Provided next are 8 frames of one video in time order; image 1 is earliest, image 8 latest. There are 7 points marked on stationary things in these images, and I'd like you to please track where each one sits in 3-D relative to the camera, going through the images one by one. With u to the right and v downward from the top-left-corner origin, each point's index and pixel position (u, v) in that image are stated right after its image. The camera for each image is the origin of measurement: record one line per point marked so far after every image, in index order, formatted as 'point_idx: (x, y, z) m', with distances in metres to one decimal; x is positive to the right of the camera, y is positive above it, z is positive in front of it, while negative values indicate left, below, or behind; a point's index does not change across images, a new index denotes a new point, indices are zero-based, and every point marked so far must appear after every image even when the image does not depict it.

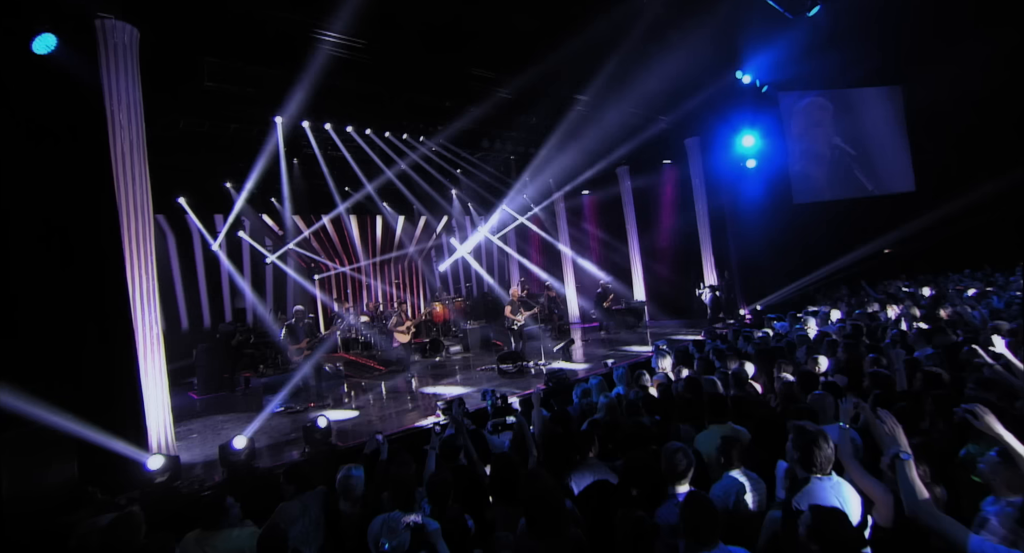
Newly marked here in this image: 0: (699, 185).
0: (+4.8, +2.3, +13.9) m
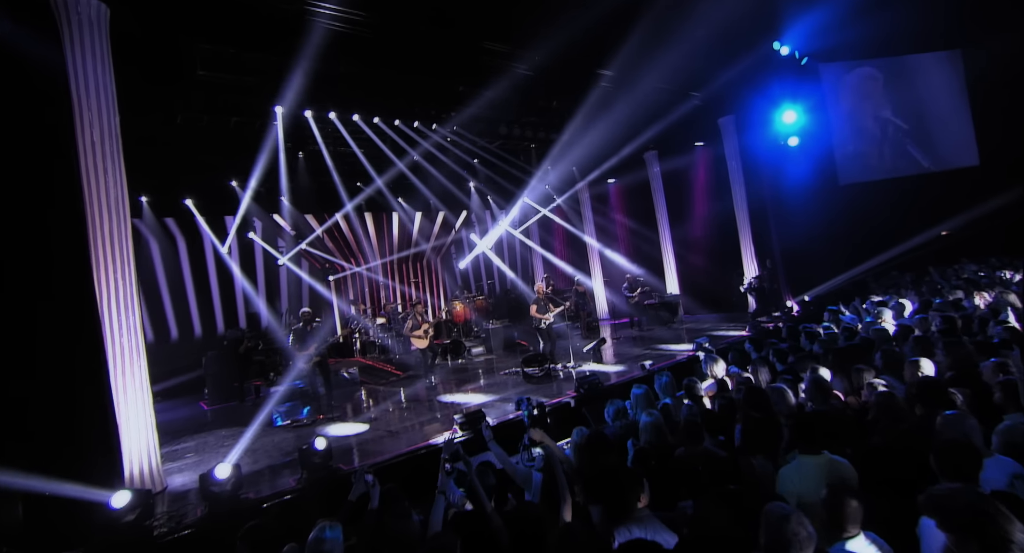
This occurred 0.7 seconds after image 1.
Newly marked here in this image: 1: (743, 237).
0: (+5.4, +2.5, +12.8) m
1: (+5.5, +0.9, +12.5) m
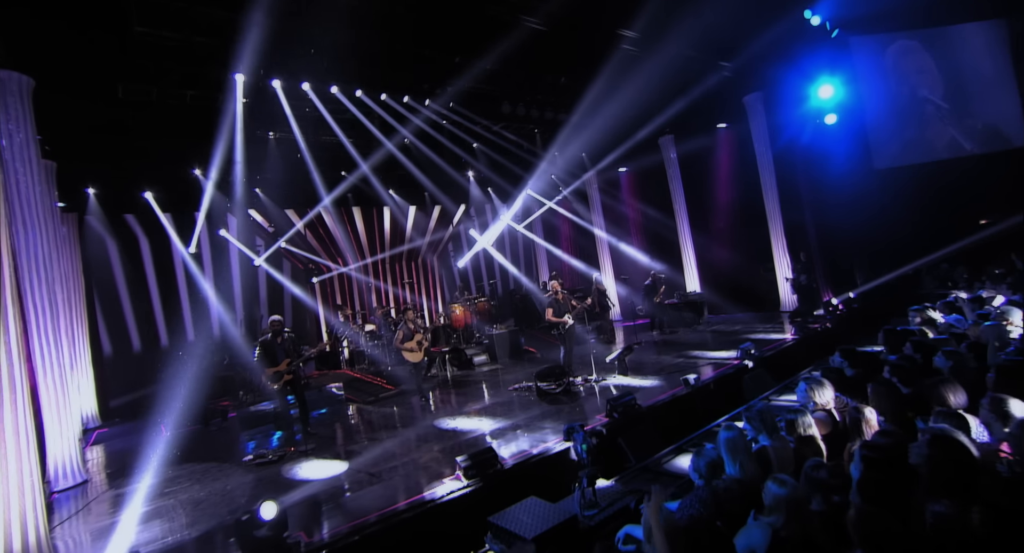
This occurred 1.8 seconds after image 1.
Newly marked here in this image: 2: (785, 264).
0: (+5.4, +2.6, +11.4) m
1: (+5.6, +1.0, +11.1) m
2: (+5.7, +0.2, +11.0) m
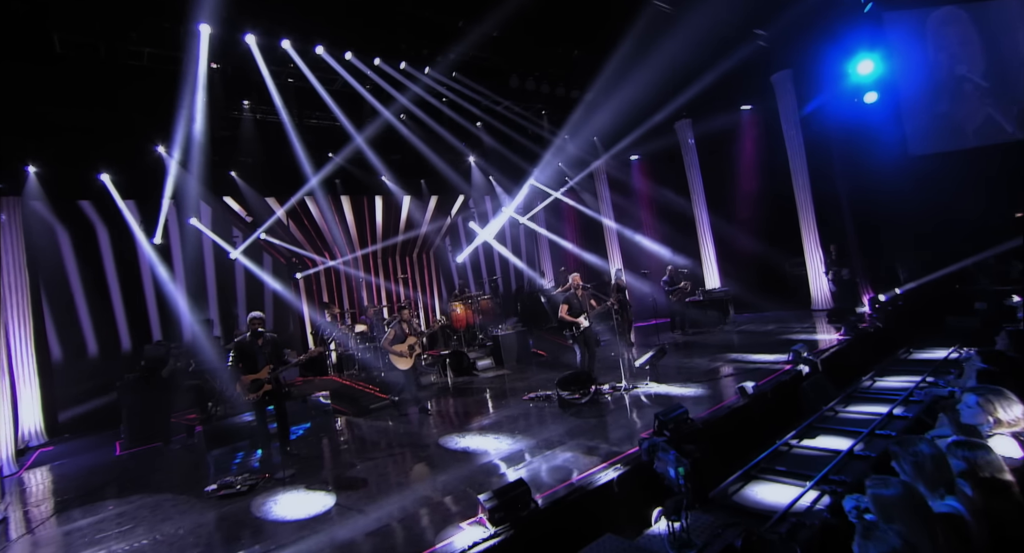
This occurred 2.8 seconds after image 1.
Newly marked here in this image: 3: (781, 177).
0: (+5.6, +2.7, +10.4) m
1: (+5.7, +1.1, +10.1) m
2: (+5.8, +0.3, +10.0) m
3: (+5.4, +2.0, +10.9) m
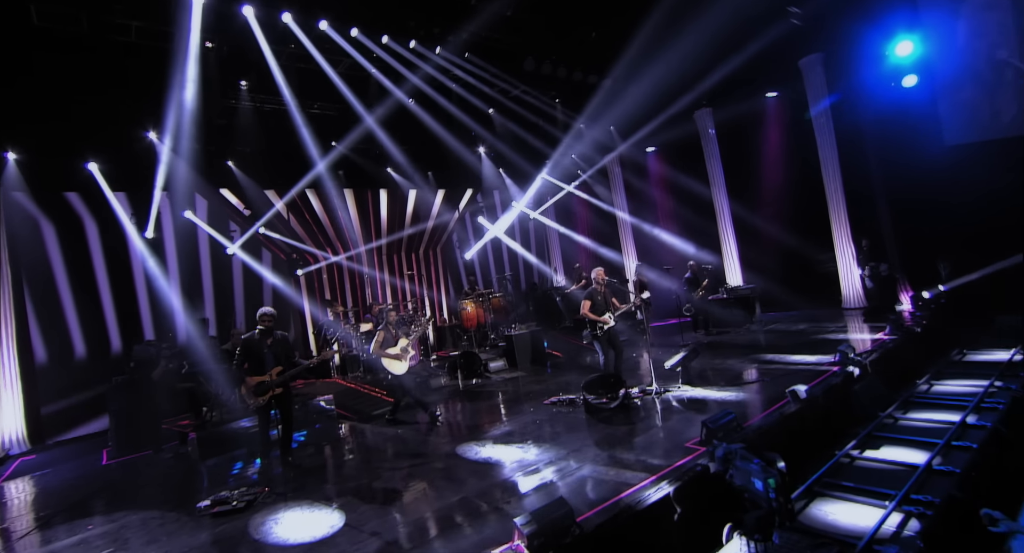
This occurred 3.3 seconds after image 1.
0: (+5.8, +2.8, +9.9) m
1: (+5.9, +1.2, +9.6) m
2: (+6.0, +0.3, +9.4) m
3: (+5.7, +2.1, +10.4) m
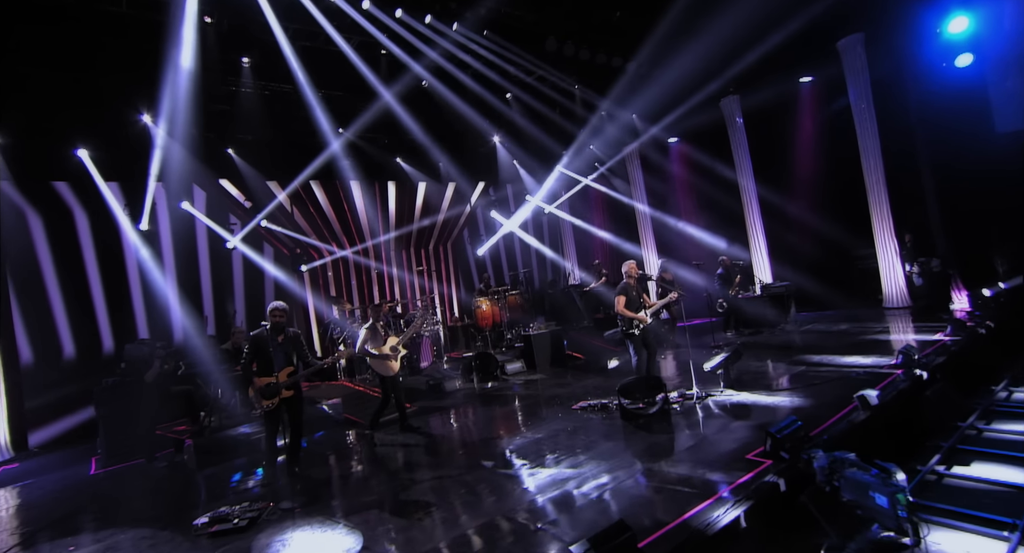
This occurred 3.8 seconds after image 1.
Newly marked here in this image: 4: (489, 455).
0: (+6.1, +2.8, +9.4) m
1: (+6.2, +1.2, +9.0) m
2: (+6.3, +0.4, +8.9) m
3: (+6.0, +2.1, +9.8) m
4: (-0.3, -1.8, +5.5) m
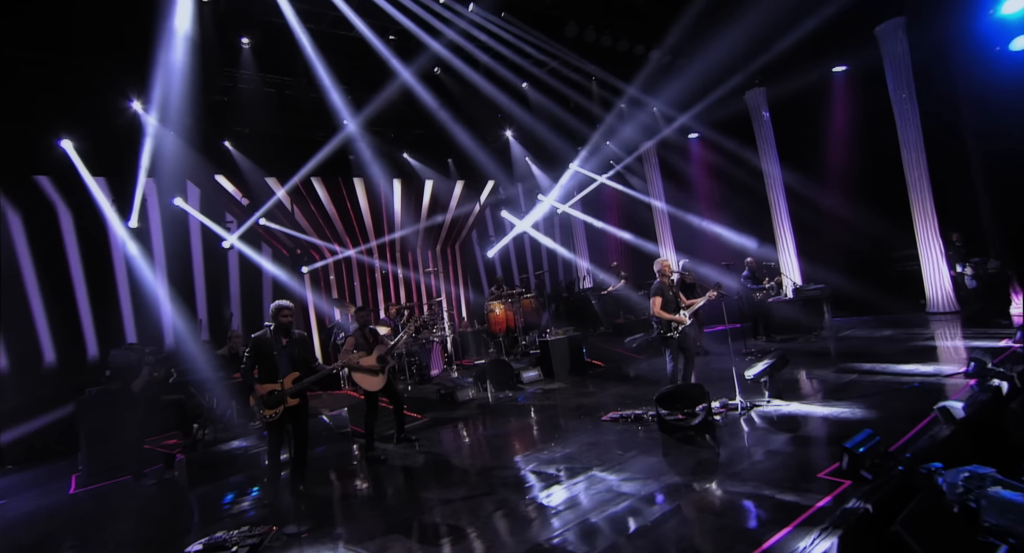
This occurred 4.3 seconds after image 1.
0: (+6.3, +2.8, +9.0) m
1: (+6.5, +1.2, +8.6) m
2: (+6.6, +0.3, +8.5) m
3: (+6.2, +2.1, +9.4) m
4: (0.0, -1.8, +5.0) m
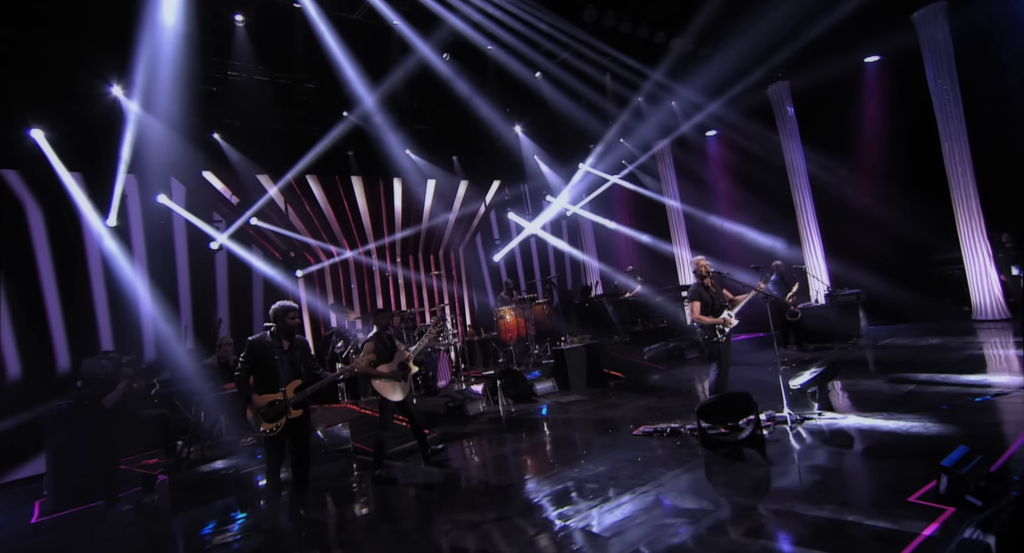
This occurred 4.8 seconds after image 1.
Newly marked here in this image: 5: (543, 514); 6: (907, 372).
0: (+6.5, +2.7, +8.7) m
1: (+6.6, +1.1, +8.3) m
2: (+6.7, +0.2, +8.1) m
3: (+6.4, +1.9, +9.1) m
4: (+0.3, -1.8, +4.4) m
5: (+0.4, -1.7, +4.0) m
6: (+4.3, -1.1, +6.2) m
